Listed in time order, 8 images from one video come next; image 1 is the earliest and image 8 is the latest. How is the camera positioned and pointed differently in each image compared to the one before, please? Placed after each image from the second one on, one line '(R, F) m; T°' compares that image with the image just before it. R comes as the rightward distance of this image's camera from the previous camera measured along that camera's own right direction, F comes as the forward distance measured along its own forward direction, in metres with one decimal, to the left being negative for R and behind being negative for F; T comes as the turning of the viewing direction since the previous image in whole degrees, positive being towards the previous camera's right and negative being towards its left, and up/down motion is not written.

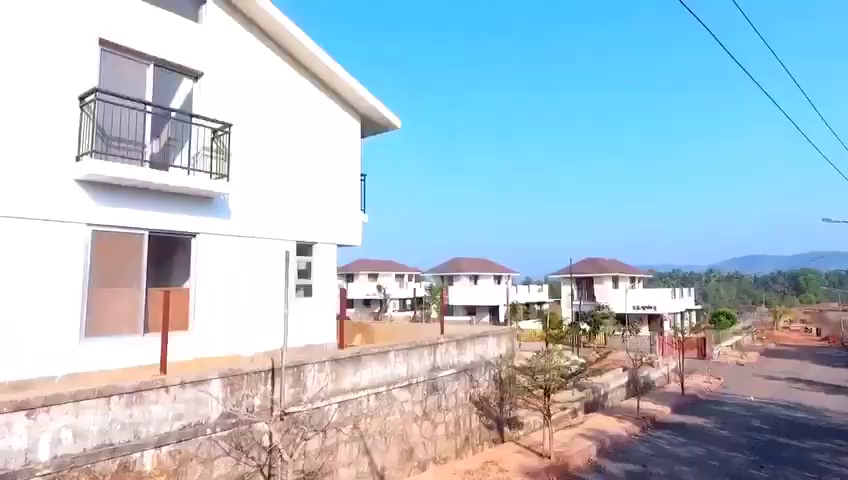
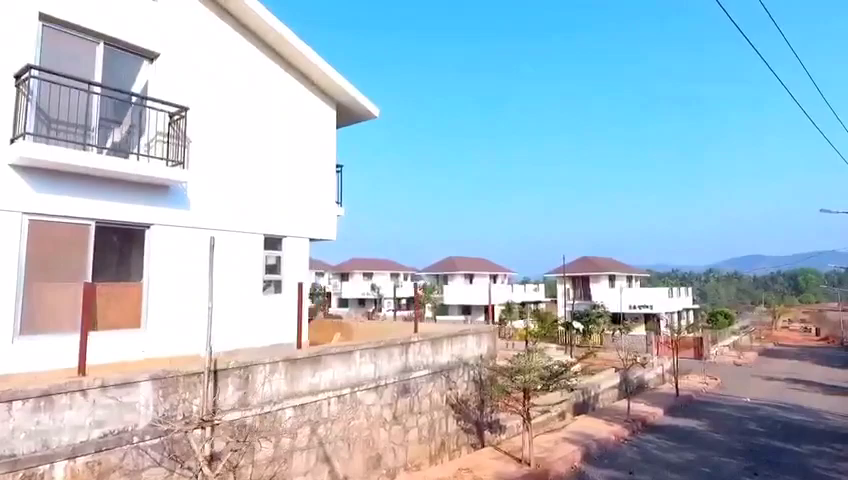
(+0.3, +0.7) m; 0°
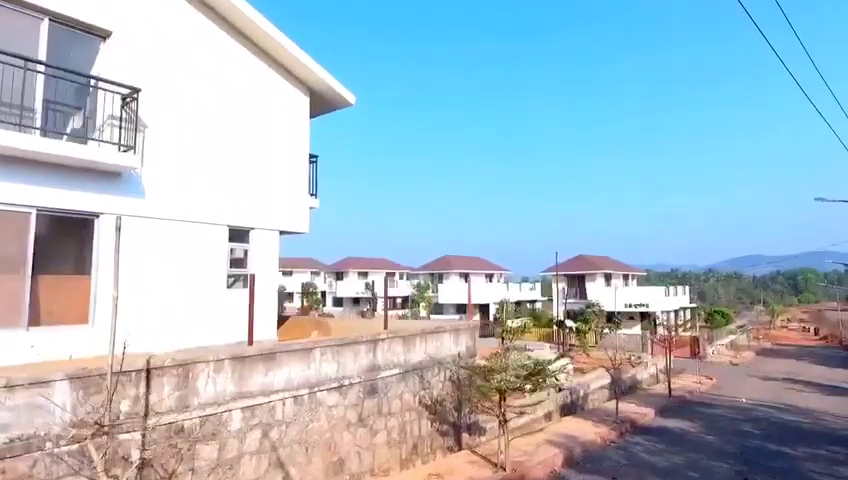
(+0.3, +0.6) m; 0°
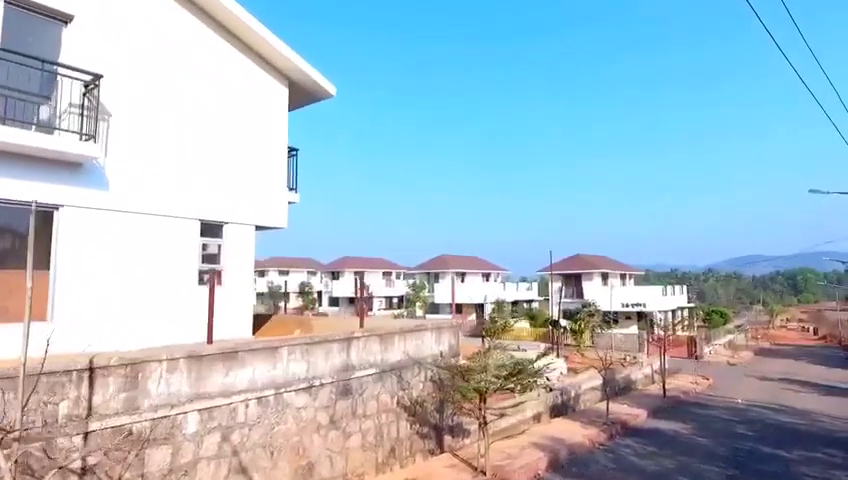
(+0.2, +0.4) m; 0°
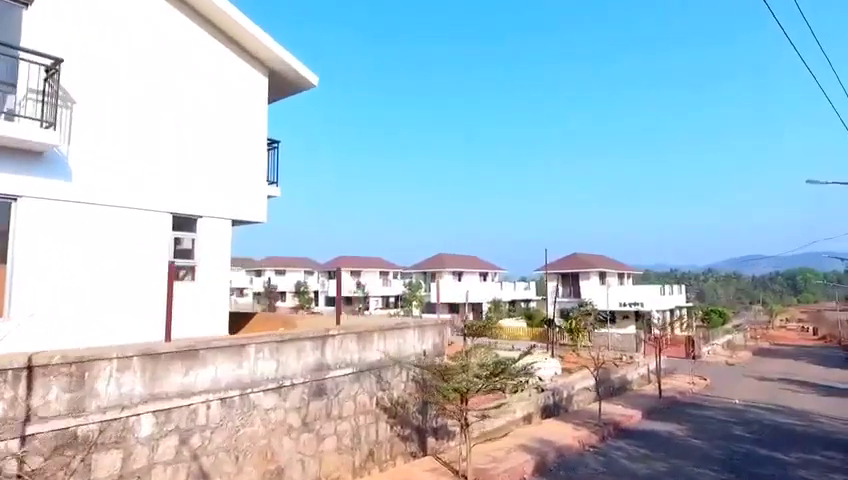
(+0.2, +0.4) m; 0°
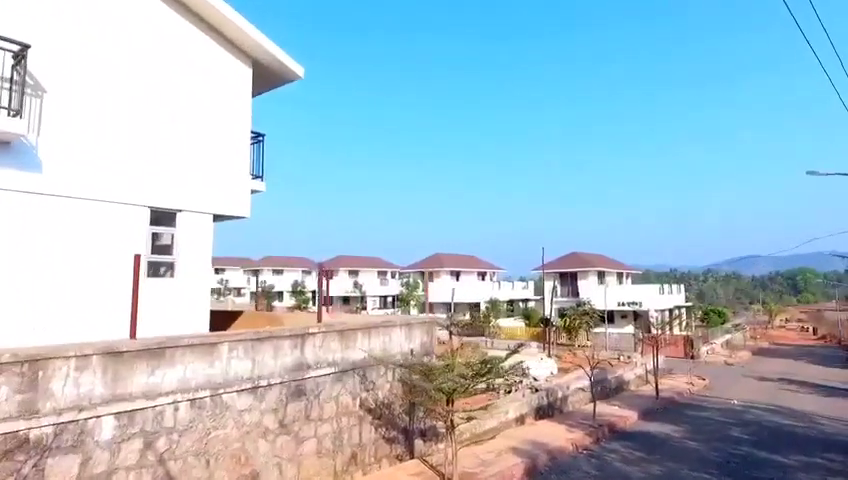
(+0.1, +0.4) m; 0°
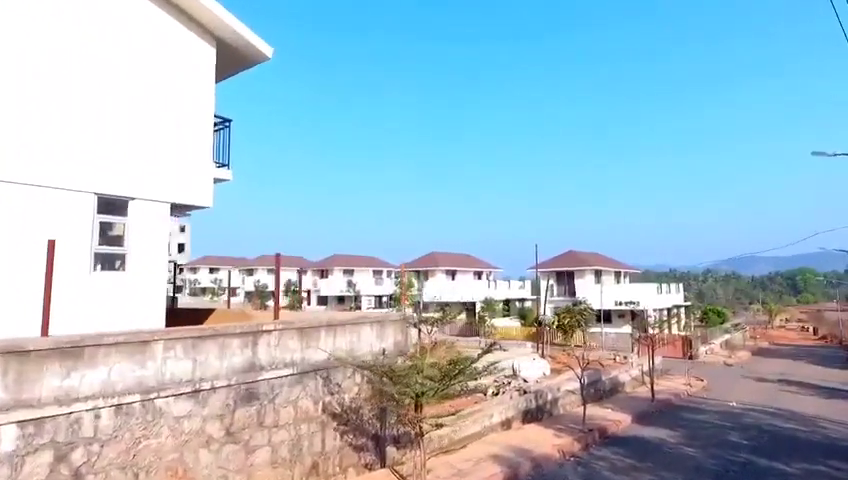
(+0.2, +0.8) m; 0°
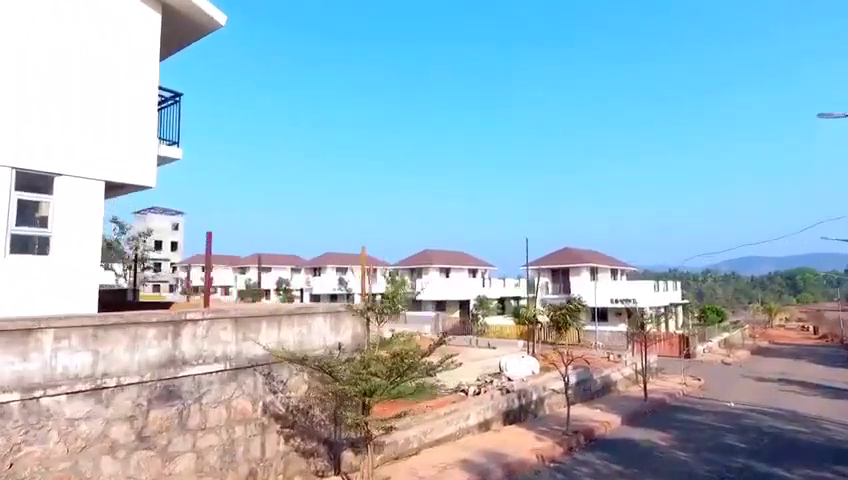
(+0.3, +1.0) m; 0°
